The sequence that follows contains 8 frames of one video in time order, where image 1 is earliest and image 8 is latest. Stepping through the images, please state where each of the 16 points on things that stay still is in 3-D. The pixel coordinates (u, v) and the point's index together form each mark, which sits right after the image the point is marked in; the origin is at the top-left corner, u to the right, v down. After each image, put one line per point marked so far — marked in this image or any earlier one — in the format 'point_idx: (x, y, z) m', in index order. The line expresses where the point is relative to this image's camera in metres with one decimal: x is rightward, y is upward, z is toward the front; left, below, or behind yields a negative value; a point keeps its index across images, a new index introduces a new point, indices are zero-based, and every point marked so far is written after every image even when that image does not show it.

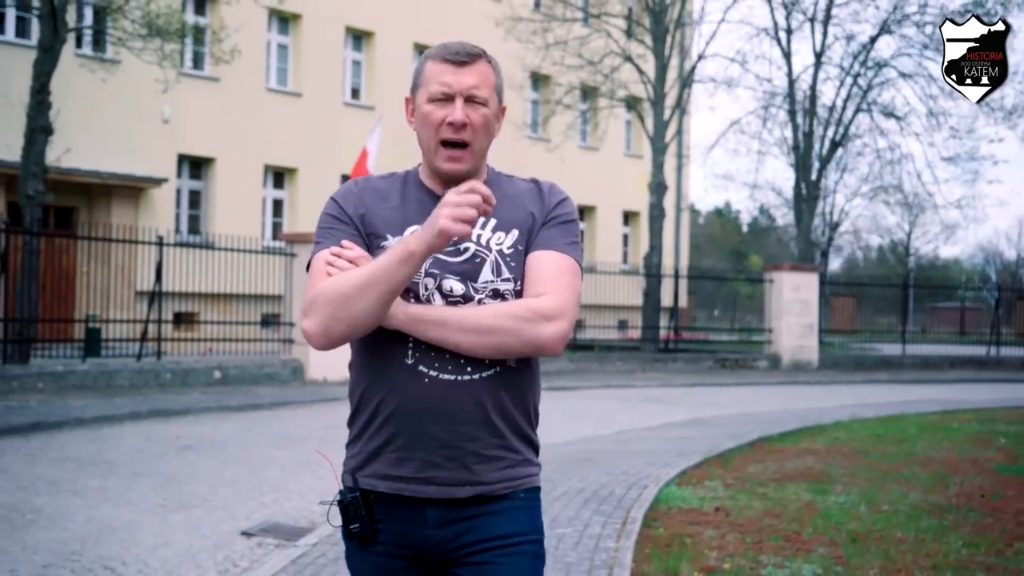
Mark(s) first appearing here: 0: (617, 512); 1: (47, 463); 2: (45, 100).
0: (+0.7, -1.5, +8.1) m
1: (-4.3, -1.6, +11.4) m
2: (-6.7, +2.7, +17.4) m
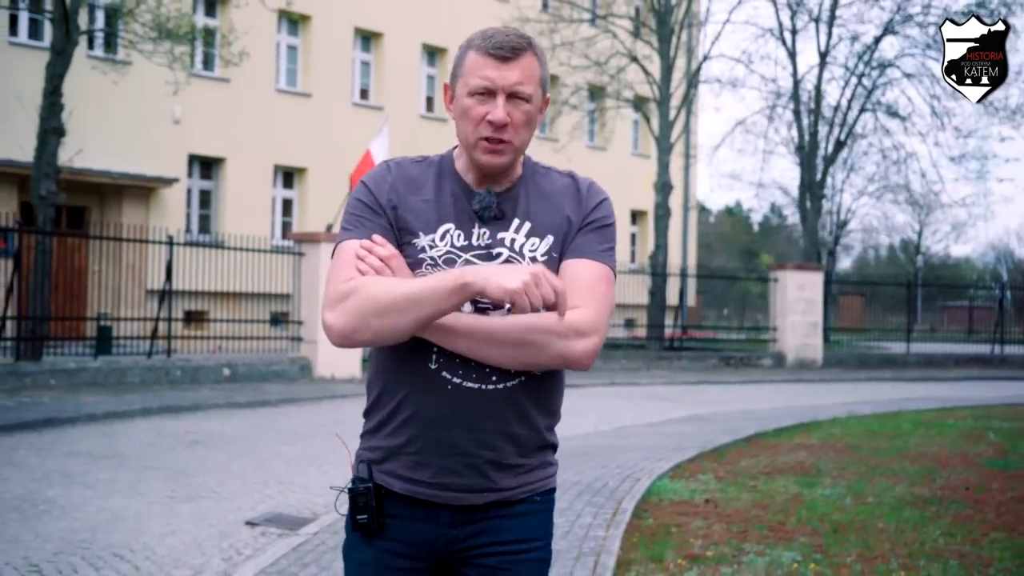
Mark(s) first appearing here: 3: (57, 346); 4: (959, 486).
0: (+0.7, -1.5, +8.3) m
1: (-4.3, -1.6, +11.7) m
2: (-6.6, +2.7, +17.7) m
3: (-6.5, -0.8, +17.5) m
4: (+3.3, -1.5, +9.0) m
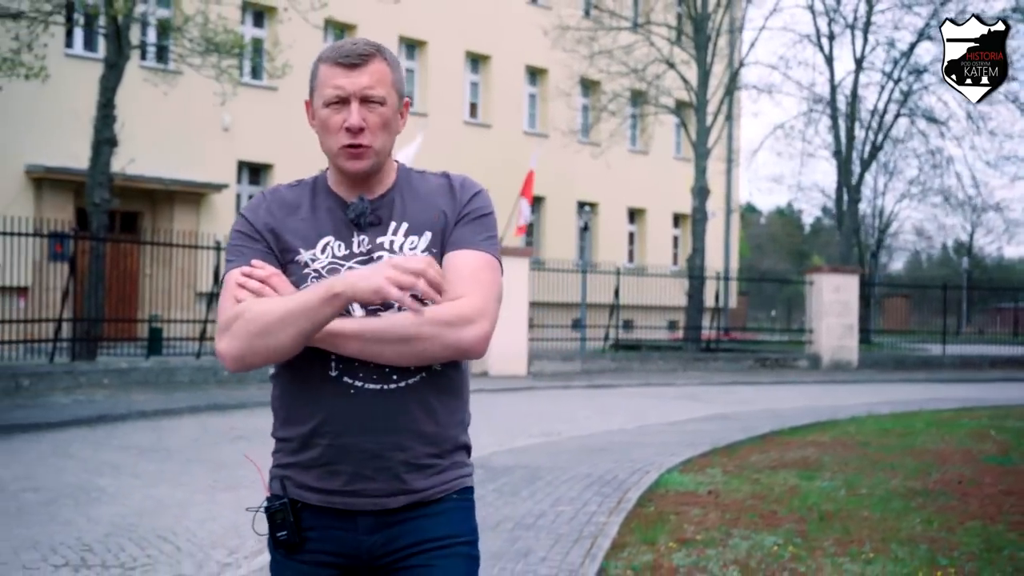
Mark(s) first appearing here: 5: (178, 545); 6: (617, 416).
0: (+0.8, -1.5, +8.9) m
1: (-4.1, -1.7, +12.5) m
2: (-6.1, +2.7, +18.6) m
3: (-6.0, -0.9, +18.3) m
4: (+3.4, -1.5, +9.5) m
5: (-2.2, -1.7, +8.0) m
6: (+1.5, -1.7, +16.6) m
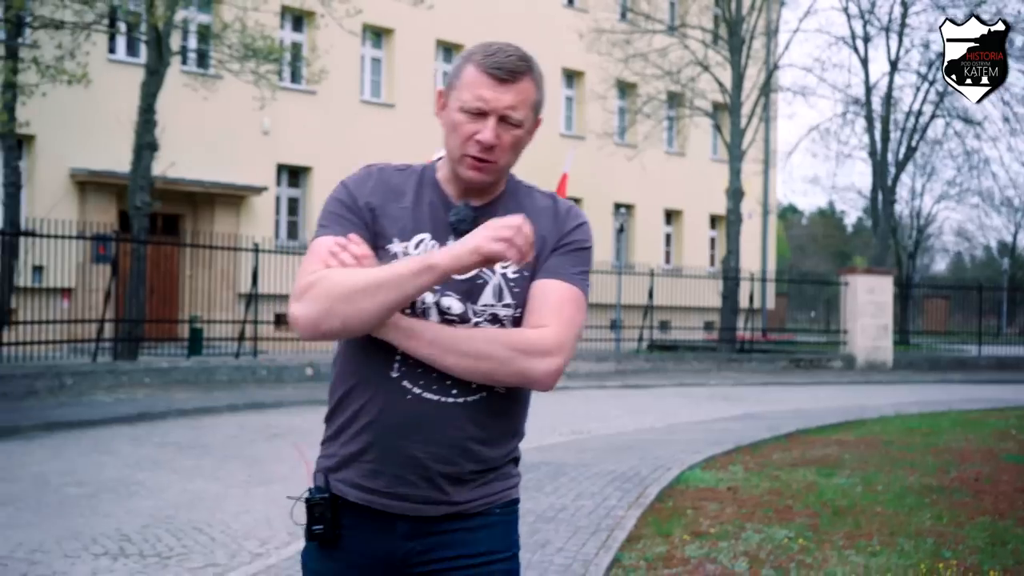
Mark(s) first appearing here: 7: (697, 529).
0: (+0.9, -1.5, +9.1) m
1: (-3.8, -1.7, +12.8) m
2: (-5.6, +2.6, +19.1) m
3: (-5.5, -0.9, +18.8) m
4: (+3.6, -1.5, +9.6) m
5: (-2.1, -1.7, +8.3) m
6: (+1.9, -1.8, +16.8) m
7: (+1.1, -1.5, +7.6) m
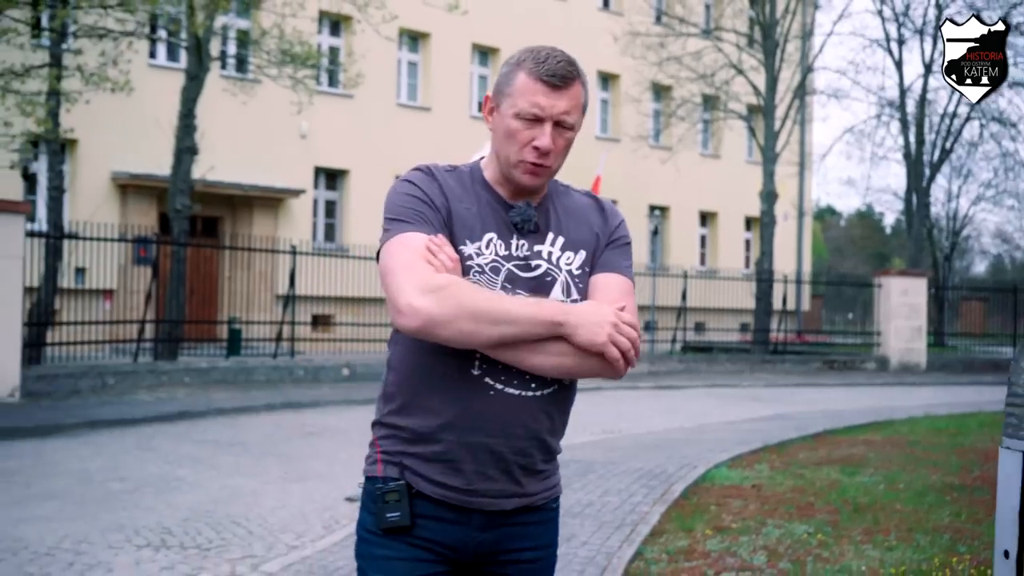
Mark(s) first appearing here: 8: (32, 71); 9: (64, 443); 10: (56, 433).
0: (+1.1, -1.5, +9.3) m
1: (-3.5, -1.7, +13.2) m
2: (-5.1, +2.6, +19.5) m
3: (-5.0, -0.9, +19.2) m
4: (+3.8, -1.5, +9.7) m
5: (-1.9, -1.7, +8.6) m
6: (+2.3, -1.8, +17.0) m
7: (+1.3, -1.5, +7.8) m
8: (-5.8, +2.6, +14.7) m
9: (-4.8, -1.6, +13.0) m
10: (-5.1, -1.6, +13.6) m
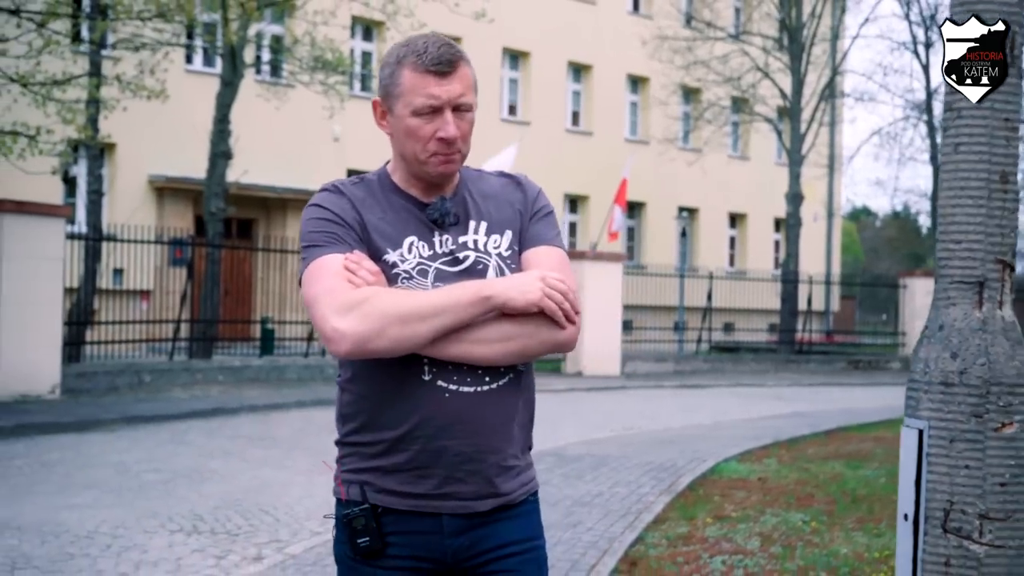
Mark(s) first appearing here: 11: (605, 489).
0: (+1.3, -1.5, +9.7) m
1: (-3.2, -1.7, +13.7) m
2: (-4.7, +2.6, +20.0) m
3: (-4.6, -0.9, +19.7) m
4: (+4.0, -1.5, +10.0) m
5: (-1.8, -1.7, +9.1) m
6: (+2.7, -1.8, +17.4) m
7: (+1.4, -1.5, +8.2) m
8: (-5.5, +2.6, +15.3) m
9: (-4.5, -1.6, +13.6) m
10: (-4.8, -1.6, +14.2) m
11: (+0.7, -1.5, +9.2) m
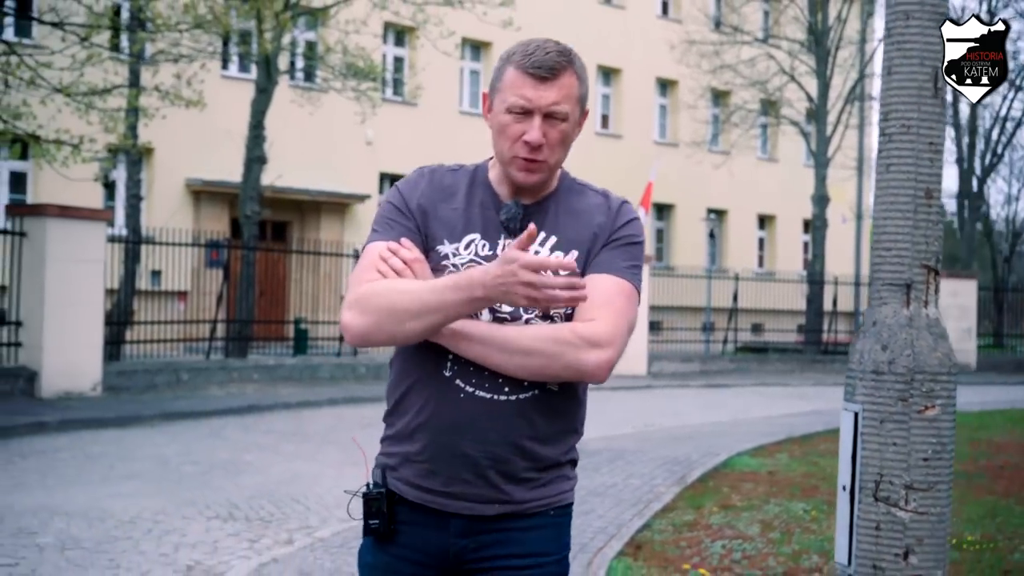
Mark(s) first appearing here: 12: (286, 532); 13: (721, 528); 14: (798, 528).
0: (+1.4, -1.5, +10.2) m
1: (-3.0, -1.7, +14.3) m
2: (-4.3, +2.6, +20.6) m
3: (-4.2, -1.0, +20.3) m
4: (+4.1, -1.5, +10.4) m
5: (-1.6, -1.7, +9.6) m
6: (+3.0, -1.8, +17.8) m
7: (+1.5, -1.5, +8.6) m
8: (-5.2, +2.6, +16.0) m
9: (-4.3, -1.7, +14.1) m
10: (-4.6, -1.6, +14.8) m
11: (+0.9, -1.5, +9.7) m
12: (-1.5, -1.6, +8.2) m
13: (+1.3, -1.5, +7.7) m
14: (+1.8, -1.5, +7.6) m
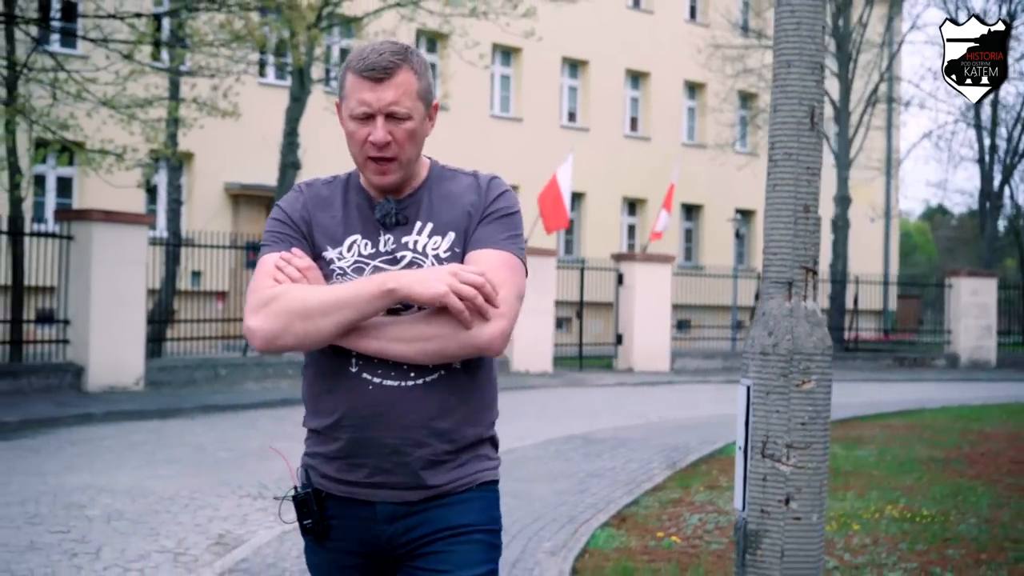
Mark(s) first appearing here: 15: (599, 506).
0: (+1.5, -1.5, +10.9) m
1: (-2.7, -1.7, +15.2) m
2: (-3.9, +2.6, +21.6) m
3: (-3.8, -1.0, +21.3) m
4: (+4.2, -1.5, +11.1) m
5: (-1.6, -1.7, +10.5) m
6: (+3.3, -1.8, +18.5) m
7: (+1.5, -1.5, +9.3) m
8: (-4.9, +2.6, +16.9) m
9: (-4.1, -1.7, +15.1) m
10: (-4.3, -1.6, +15.7) m
11: (+0.9, -1.5, +10.5) m
12: (-1.5, -1.6, +9.0) m
13: (+1.3, -1.5, +8.4) m
14: (+1.8, -1.5, +8.3) m
15: (+0.6, -1.5, +8.4) m
